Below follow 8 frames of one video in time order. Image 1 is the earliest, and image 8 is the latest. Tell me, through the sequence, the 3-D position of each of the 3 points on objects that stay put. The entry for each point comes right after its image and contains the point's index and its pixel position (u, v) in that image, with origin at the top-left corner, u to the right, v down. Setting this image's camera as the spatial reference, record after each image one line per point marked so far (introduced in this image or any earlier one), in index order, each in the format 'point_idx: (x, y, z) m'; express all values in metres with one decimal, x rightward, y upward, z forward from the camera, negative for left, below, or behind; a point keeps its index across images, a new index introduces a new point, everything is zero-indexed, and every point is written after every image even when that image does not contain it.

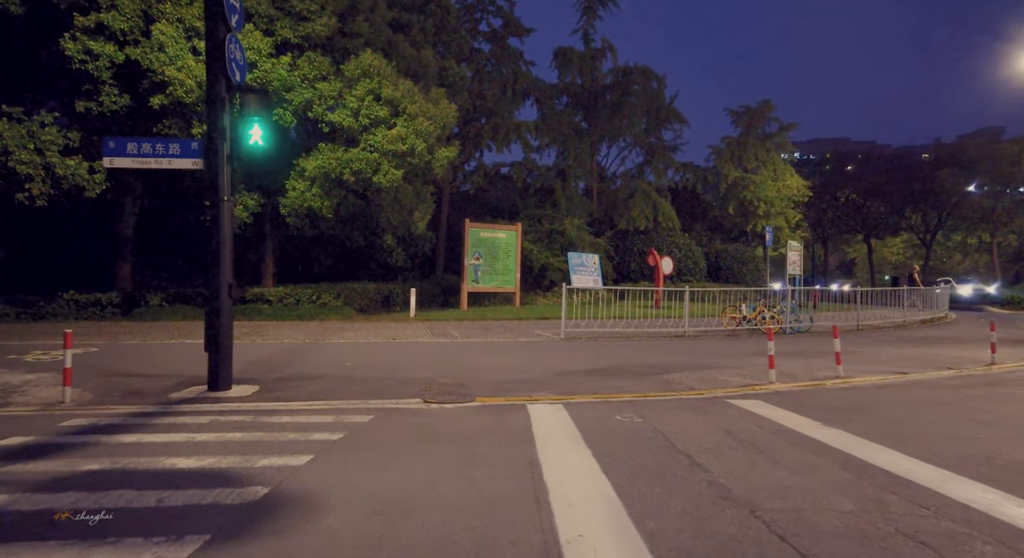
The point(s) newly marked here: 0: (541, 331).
0: (+1.0, -1.7, +19.0) m
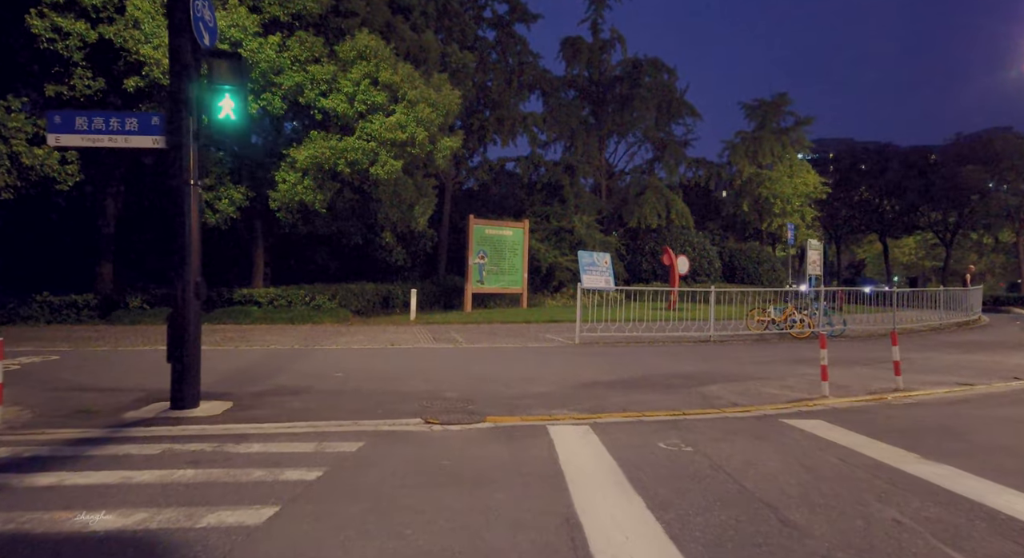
0: (+1.2, -1.7, +17.5) m
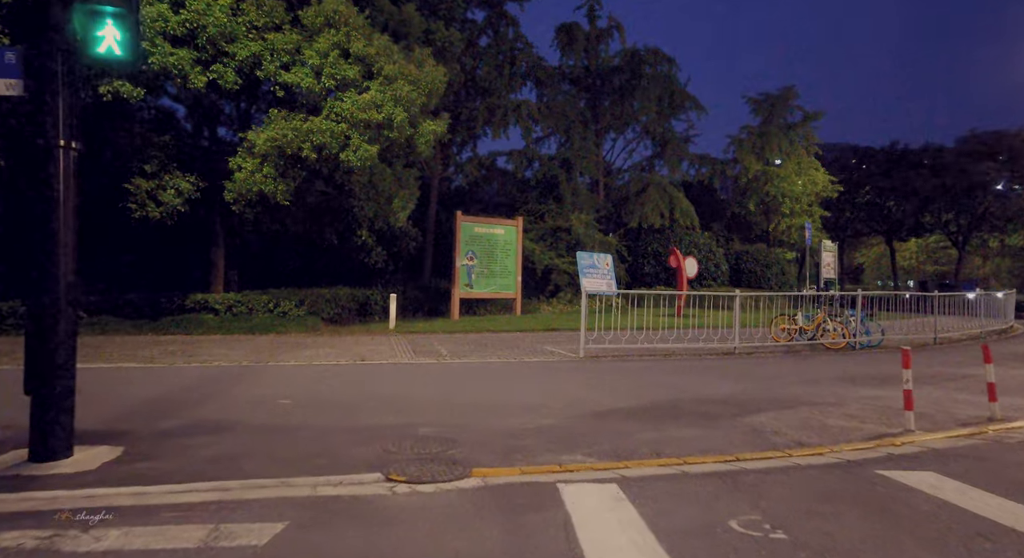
0: (+1.0, -1.8, +15.1) m
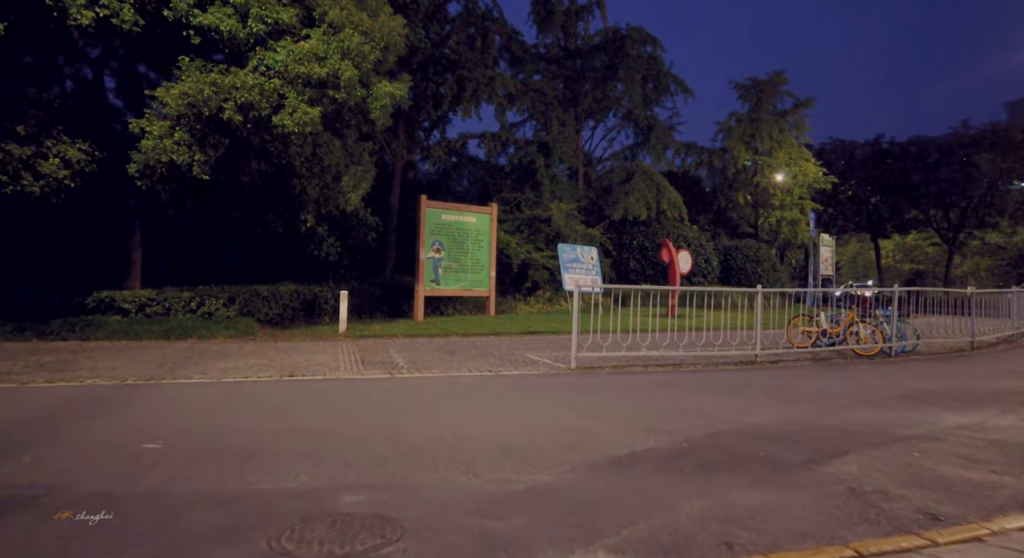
0: (+0.5, -1.7, +12.5) m
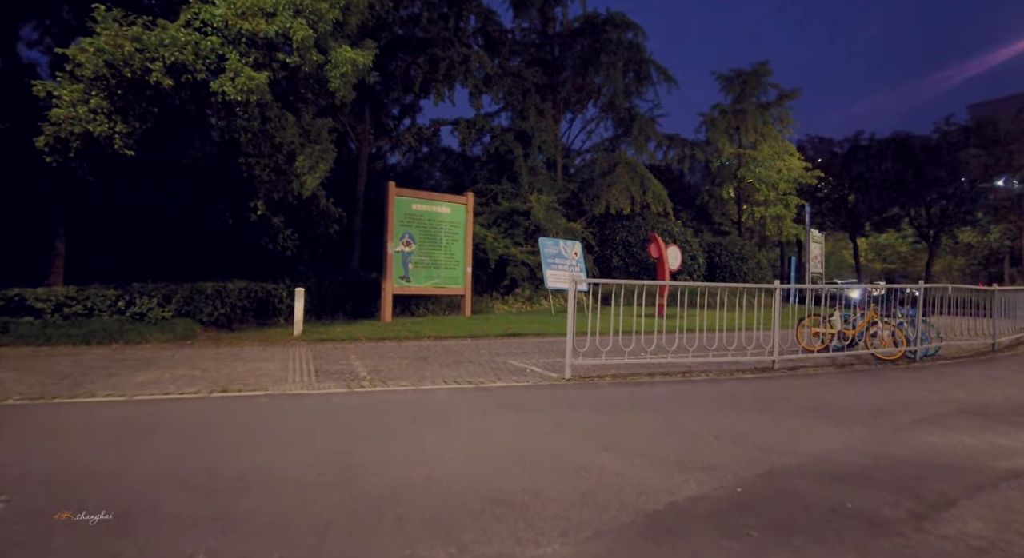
0: (+0.1, -1.6, +10.8) m
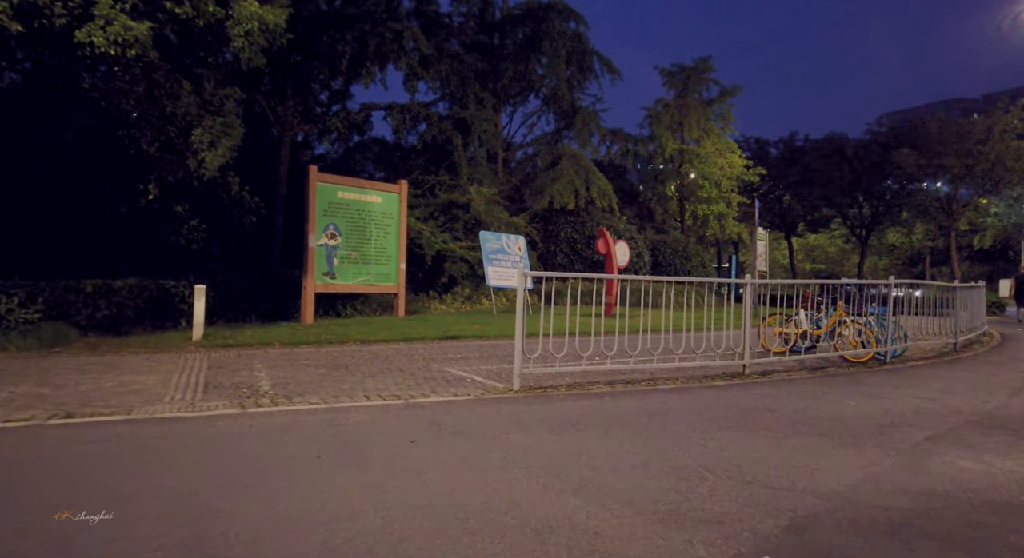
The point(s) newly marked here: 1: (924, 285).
0: (-0.9, -1.5, +9.3) m
1: (+8.2, -0.1, +11.6) m
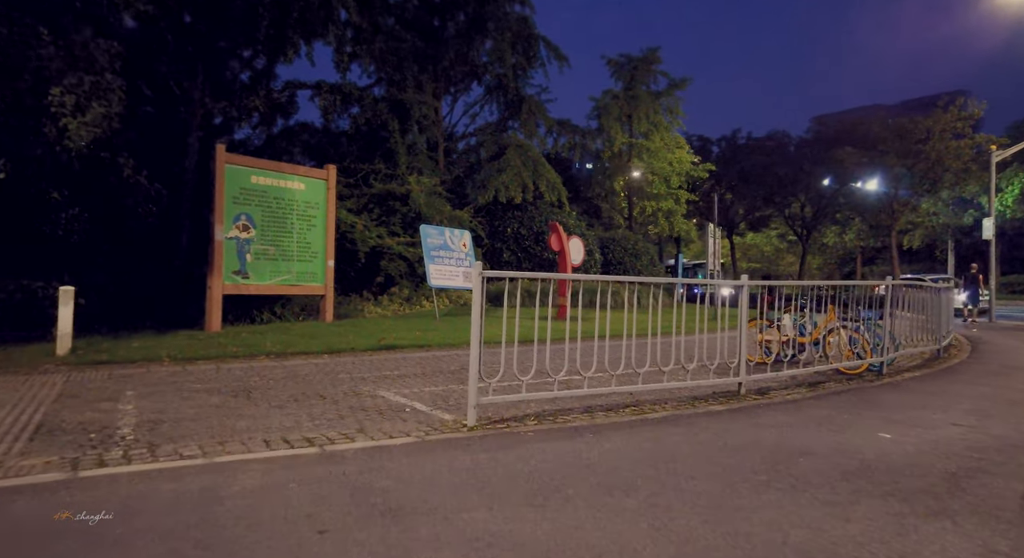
0: (-1.5, -1.5, +7.5) m
1: (+7.2, -0.1, +10.6) m
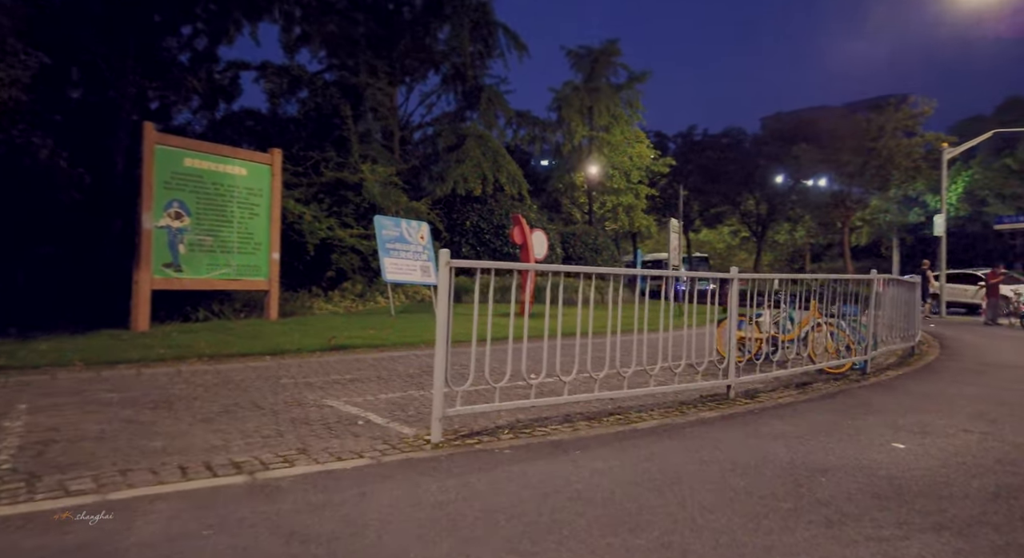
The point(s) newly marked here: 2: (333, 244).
0: (-1.9, -1.4, +6.5) m
1: (+6.6, 0.0, +10.3) m
2: (-5.4, +1.0, +17.6) m
